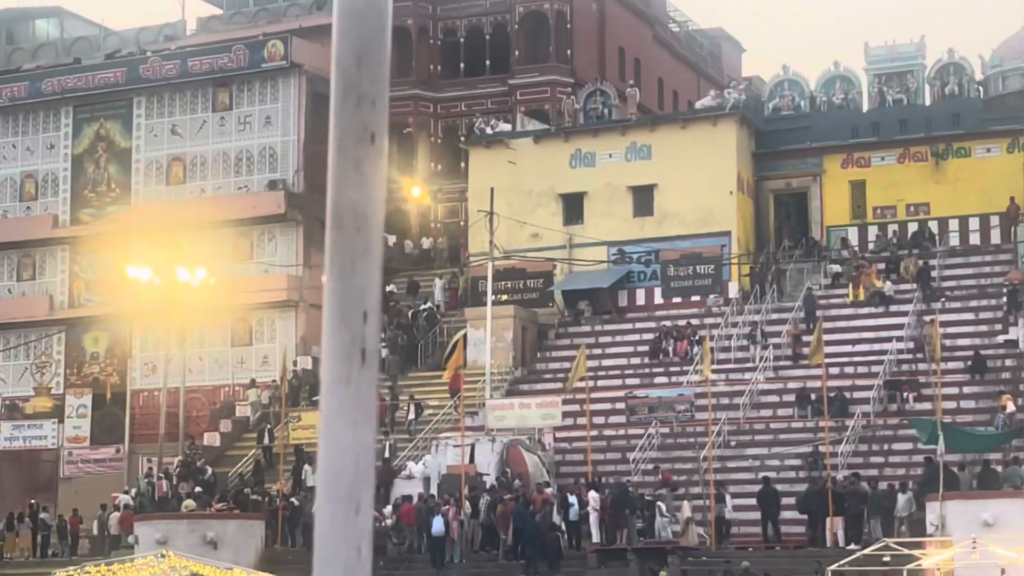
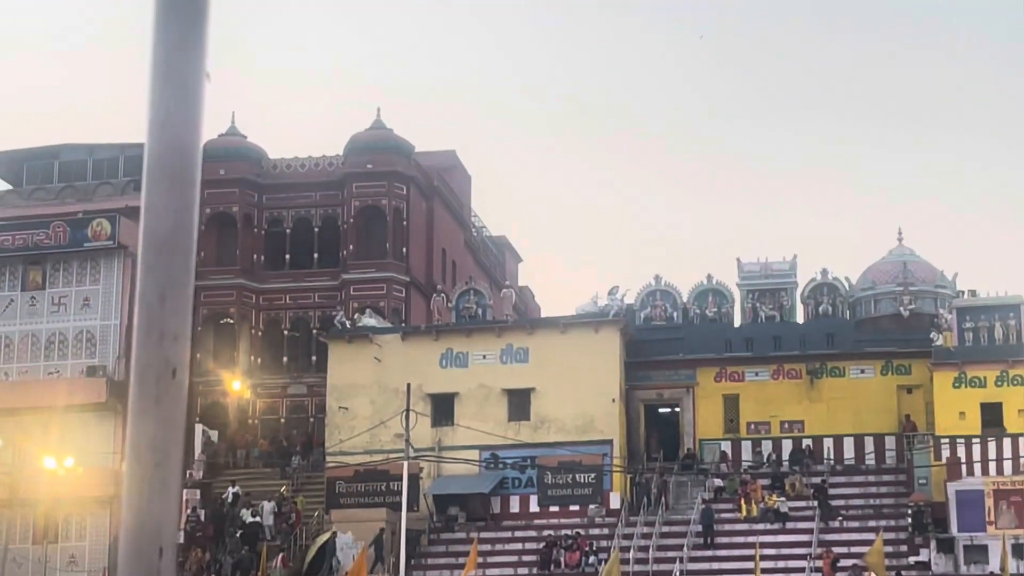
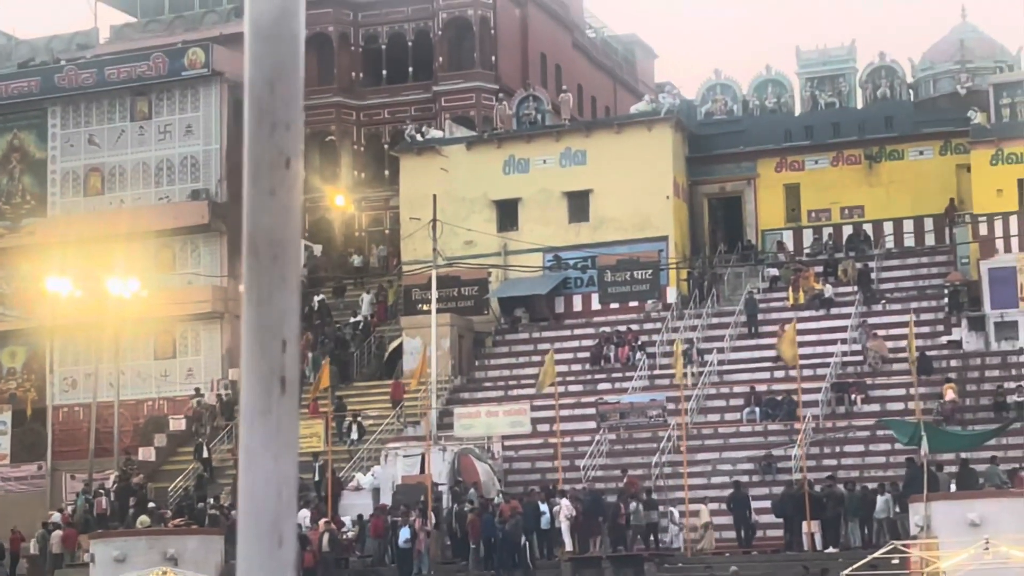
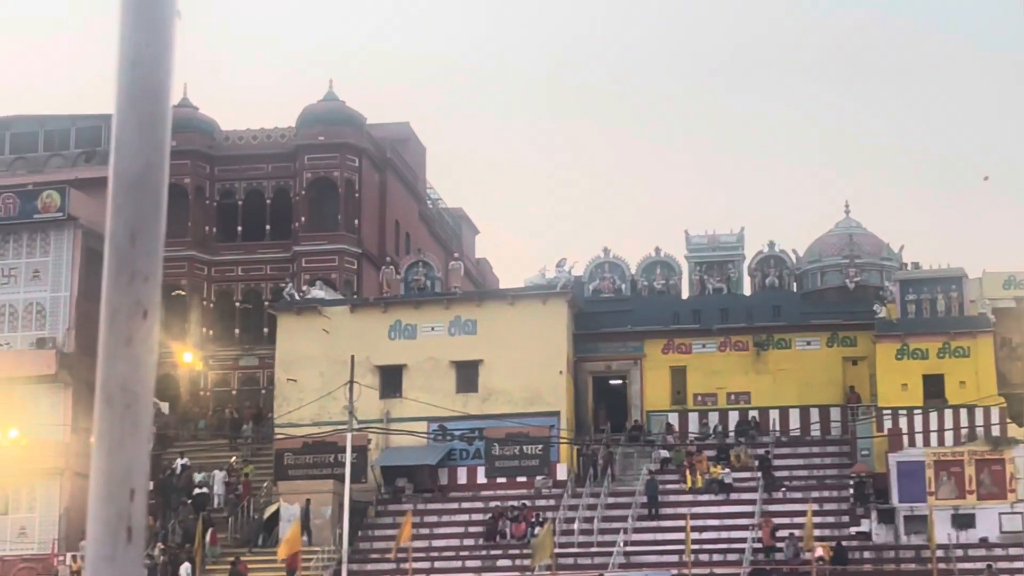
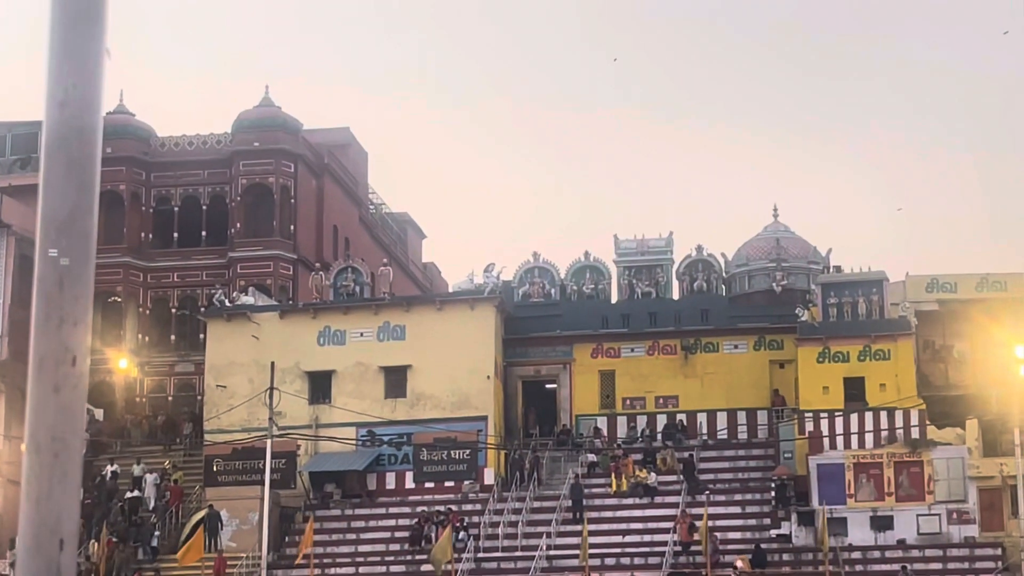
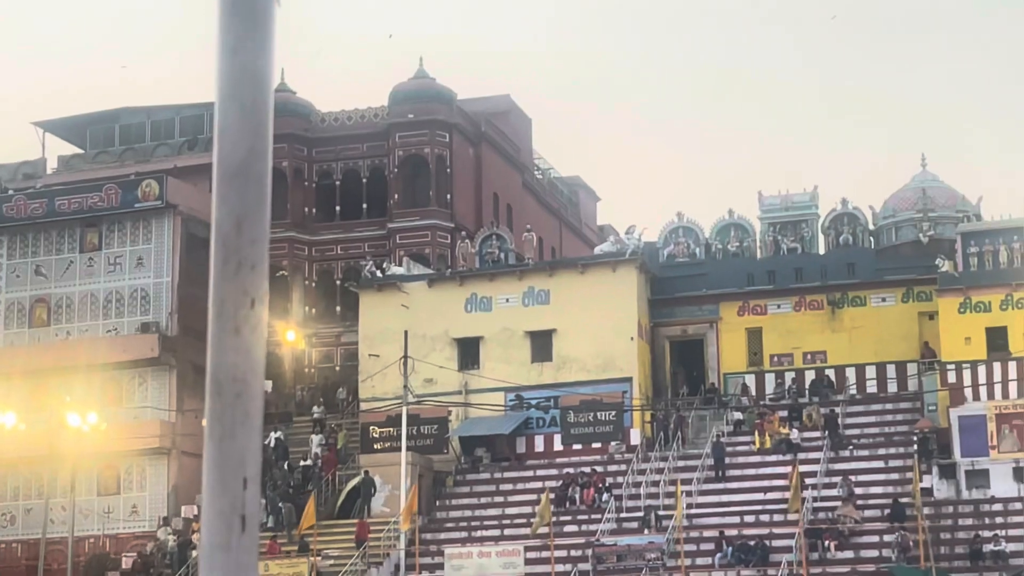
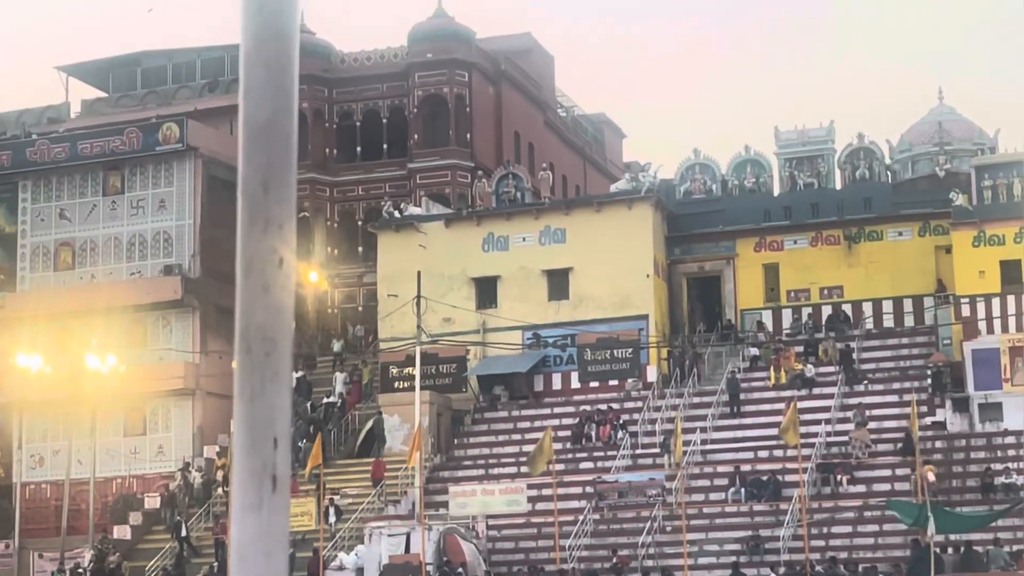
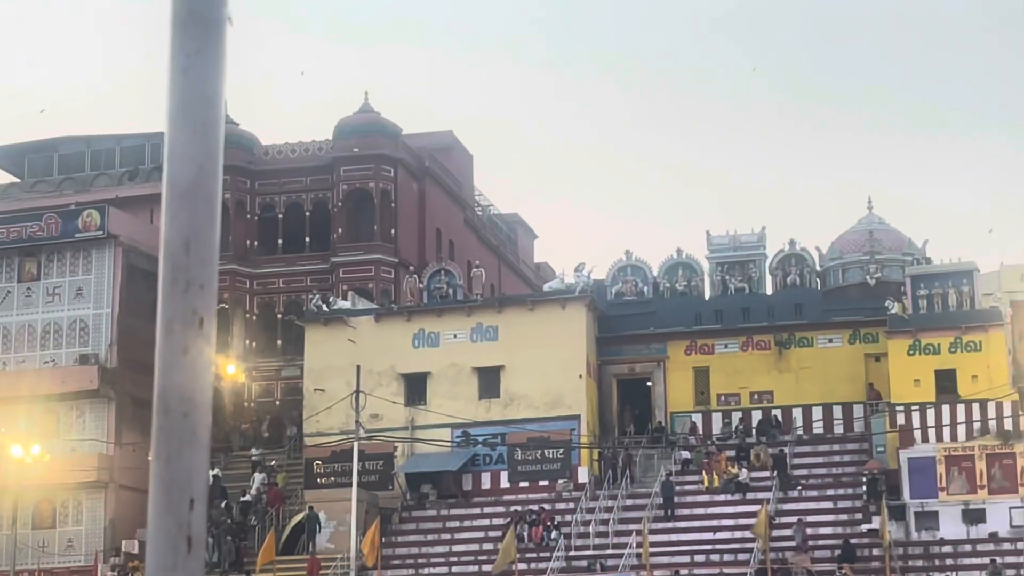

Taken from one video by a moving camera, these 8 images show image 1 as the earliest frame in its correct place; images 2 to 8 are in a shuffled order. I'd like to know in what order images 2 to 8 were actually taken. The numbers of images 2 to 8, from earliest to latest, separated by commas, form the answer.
3, 7, 6, 8, 5, 4, 2
